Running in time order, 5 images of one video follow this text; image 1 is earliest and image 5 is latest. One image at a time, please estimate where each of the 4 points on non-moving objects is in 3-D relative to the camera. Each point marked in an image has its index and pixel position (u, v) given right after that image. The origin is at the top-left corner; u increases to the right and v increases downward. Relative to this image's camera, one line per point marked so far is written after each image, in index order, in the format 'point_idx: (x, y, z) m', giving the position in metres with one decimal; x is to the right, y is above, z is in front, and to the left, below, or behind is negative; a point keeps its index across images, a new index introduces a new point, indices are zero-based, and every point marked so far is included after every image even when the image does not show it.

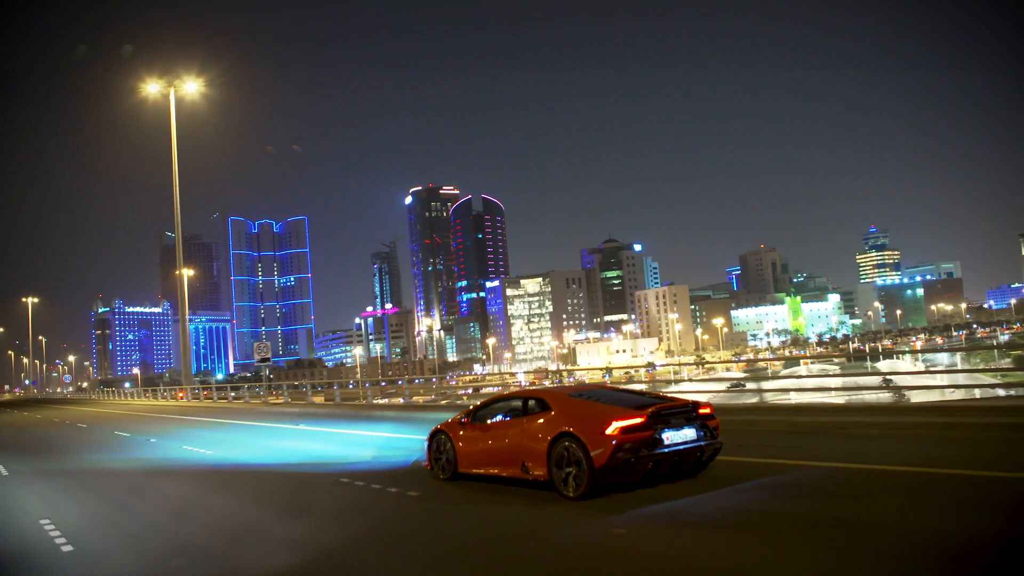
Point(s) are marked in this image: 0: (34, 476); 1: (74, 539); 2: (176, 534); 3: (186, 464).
0: (-7.1, -2.8, +12.0) m
1: (-5.7, -3.3, +10.7) m
2: (-4.5, -3.3, +10.9) m
3: (-5.1, -2.7, +12.7) m
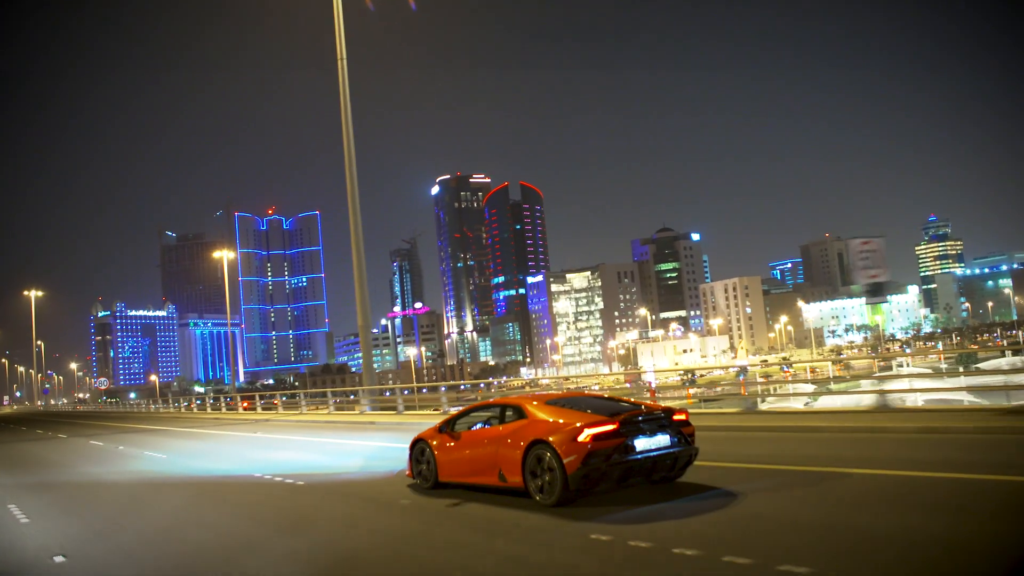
0: (-6.7, -2.9, +11.6) m
1: (-5.5, -3.3, +10.1) m
2: (-4.3, -3.3, +10.2) m
3: (-4.7, -2.8, +12.0) m
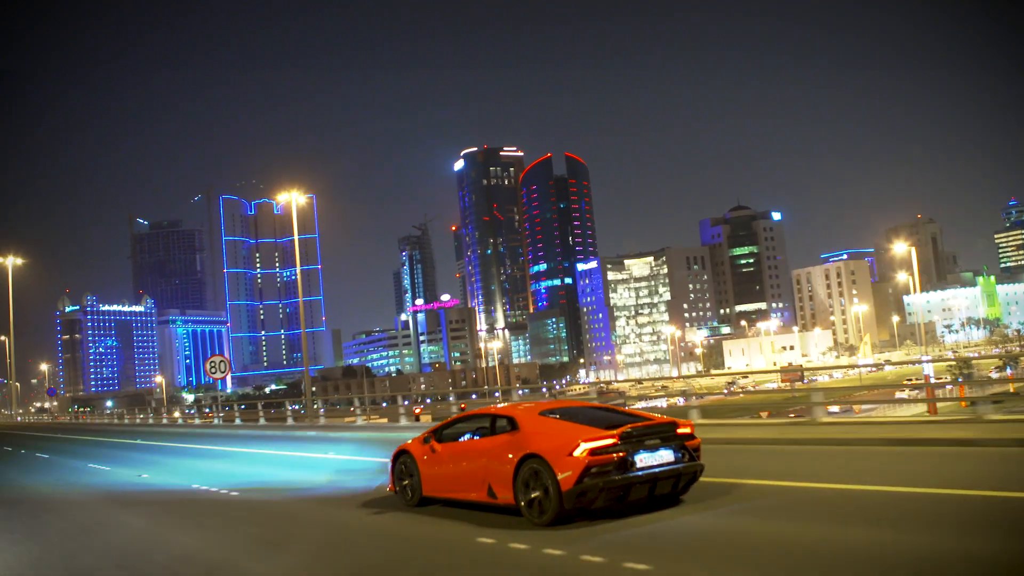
0: (-6.5, -2.8, +10.6) m
1: (-5.4, -3.3, +9.0) m
2: (-4.2, -3.2, +8.9) m
3: (-4.4, -2.7, +10.7) m
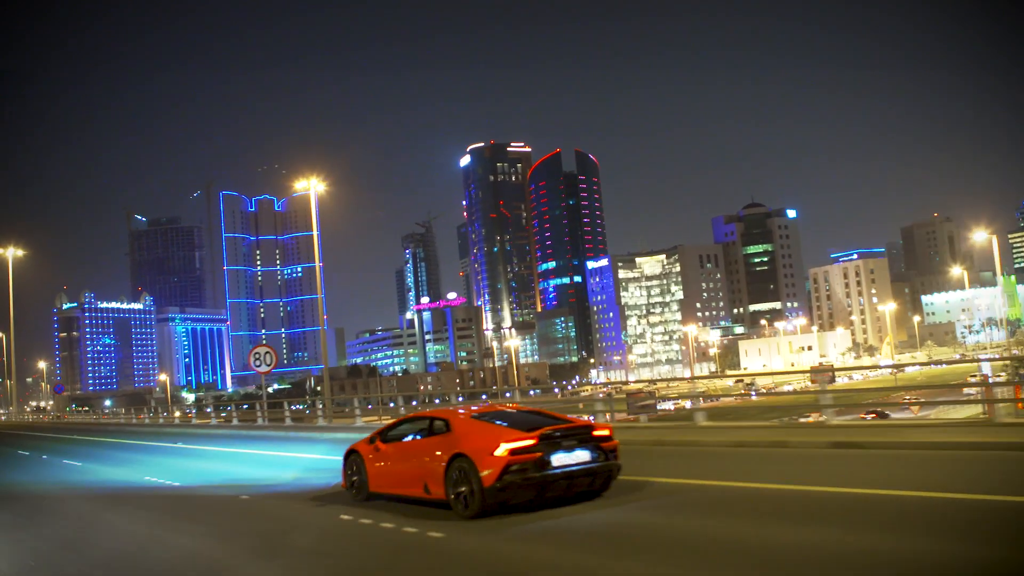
0: (-6.4, -2.8, +10.5) m
1: (-5.4, -3.2, +8.9) m
2: (-4.2, -3.2, +8.8) m
3: (-4.4, -2.7, +10.6) m
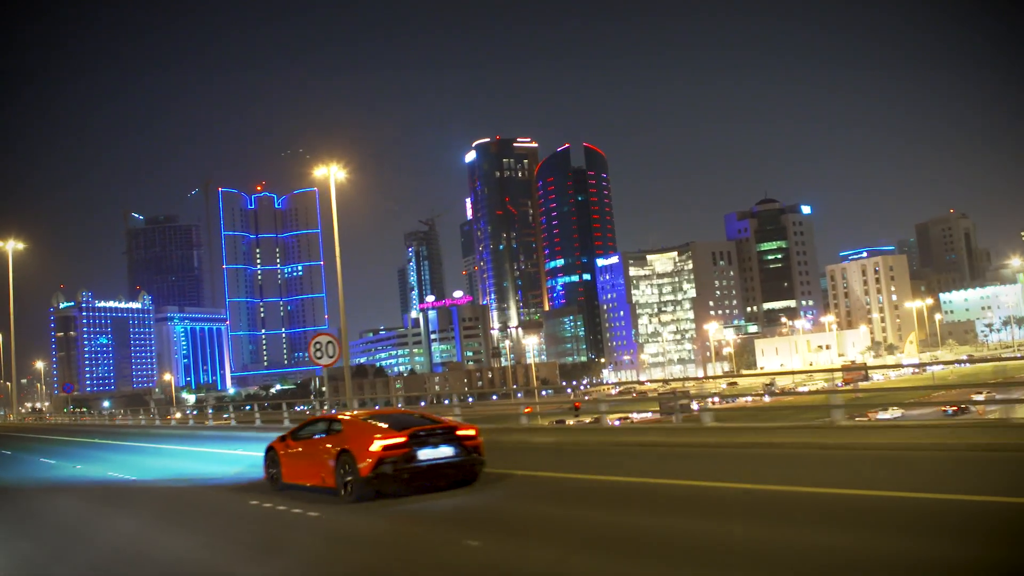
0: (-6.4, -2.8, +10.4) m
1: (-5.4, -3.2, +8.7) m
2: (-4.2, -3.2, +8.6) m
3: (-4.3, -2.7, +10.4) m
